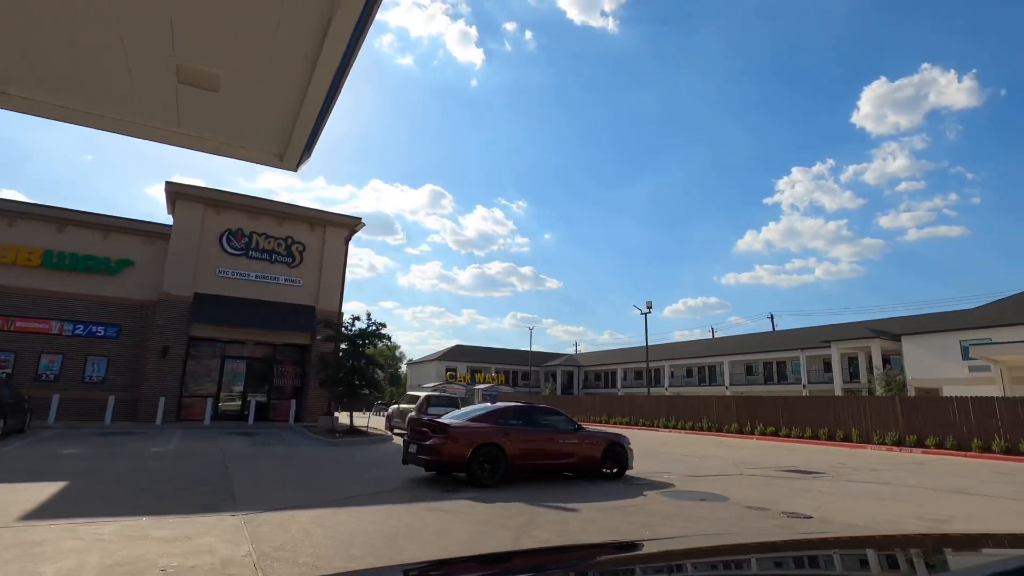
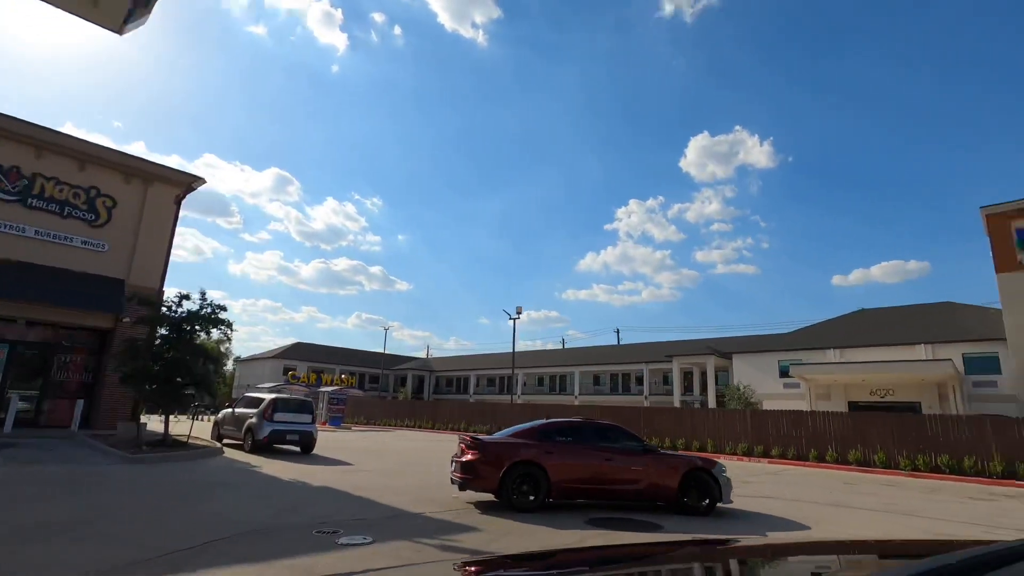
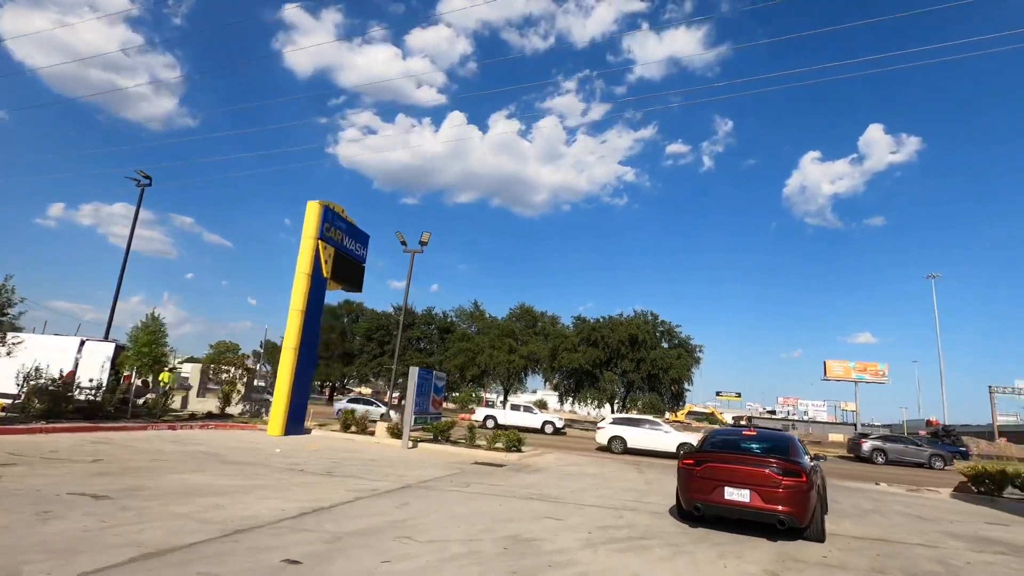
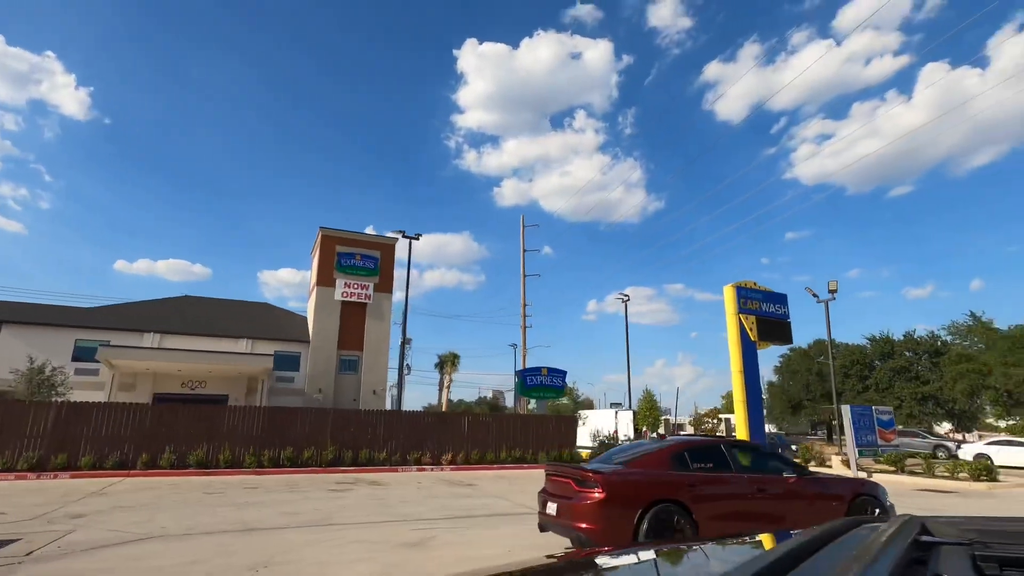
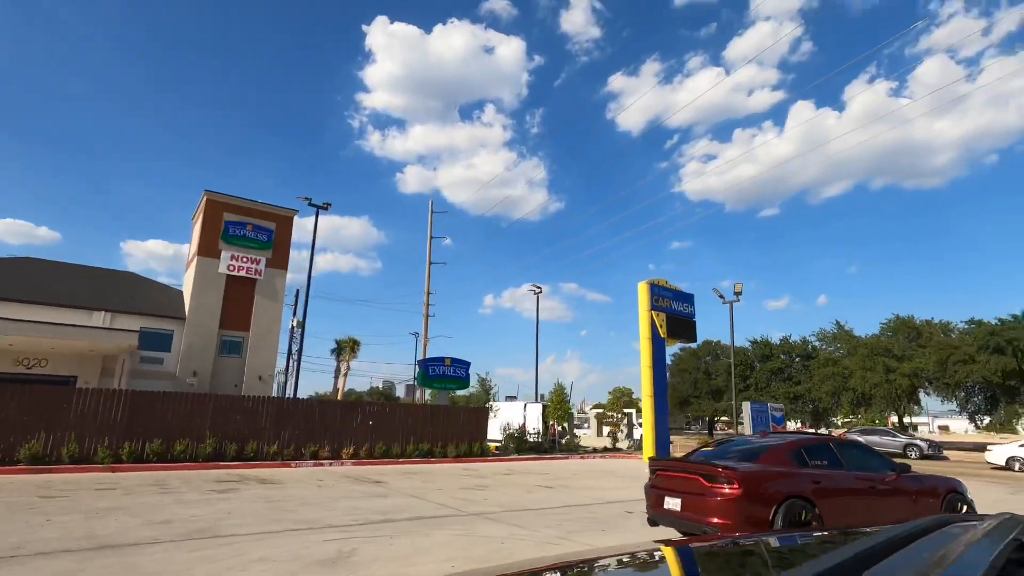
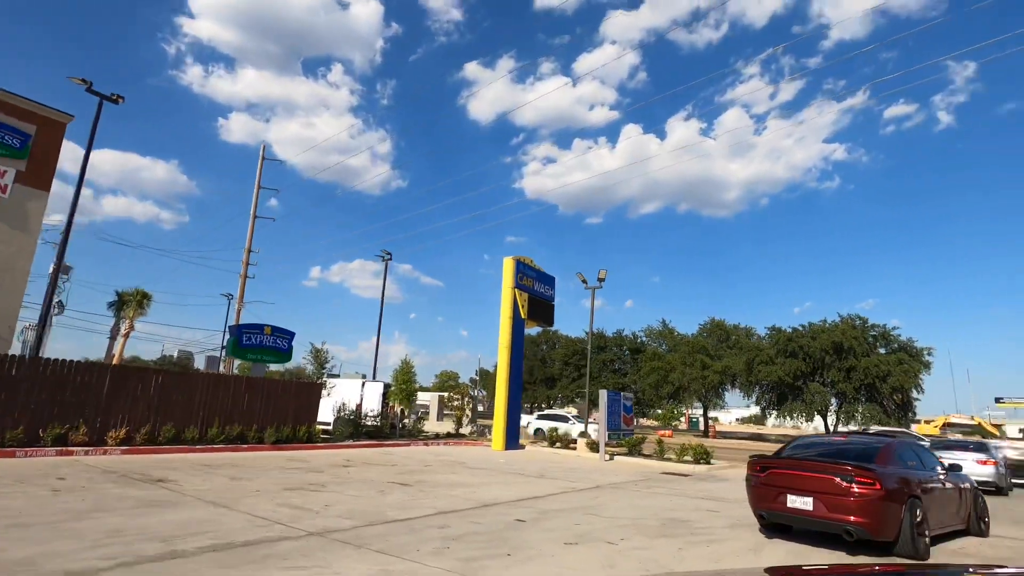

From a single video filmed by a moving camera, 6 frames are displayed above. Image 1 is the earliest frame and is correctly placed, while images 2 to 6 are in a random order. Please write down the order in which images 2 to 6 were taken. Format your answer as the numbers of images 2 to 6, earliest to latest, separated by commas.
2, 4, 5, 6, 3
